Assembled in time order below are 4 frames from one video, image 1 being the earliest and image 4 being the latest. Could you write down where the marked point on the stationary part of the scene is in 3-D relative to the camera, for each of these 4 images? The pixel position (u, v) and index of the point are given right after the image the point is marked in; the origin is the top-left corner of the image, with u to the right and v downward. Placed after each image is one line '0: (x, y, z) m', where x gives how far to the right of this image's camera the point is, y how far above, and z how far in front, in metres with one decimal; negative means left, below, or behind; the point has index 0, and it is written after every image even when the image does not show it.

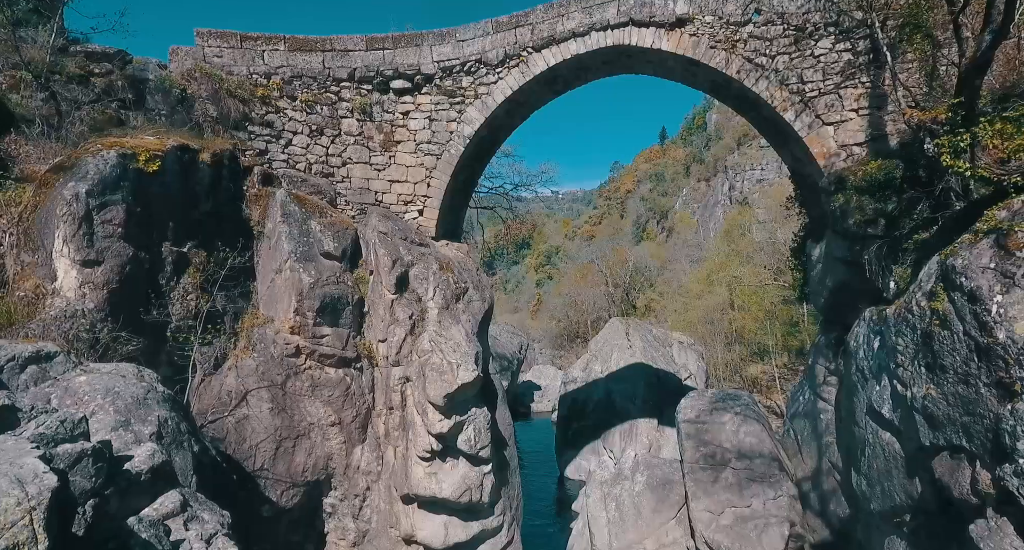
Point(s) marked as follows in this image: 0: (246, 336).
0: (-2.7, -0.6, +5.7) m
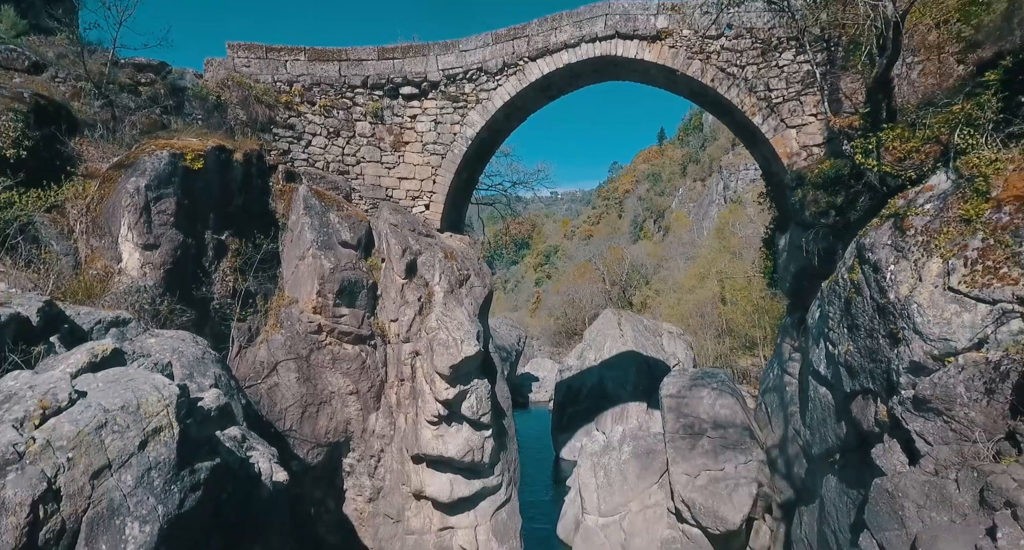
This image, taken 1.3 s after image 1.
0: (-2.8, -0.5, +6.5) m
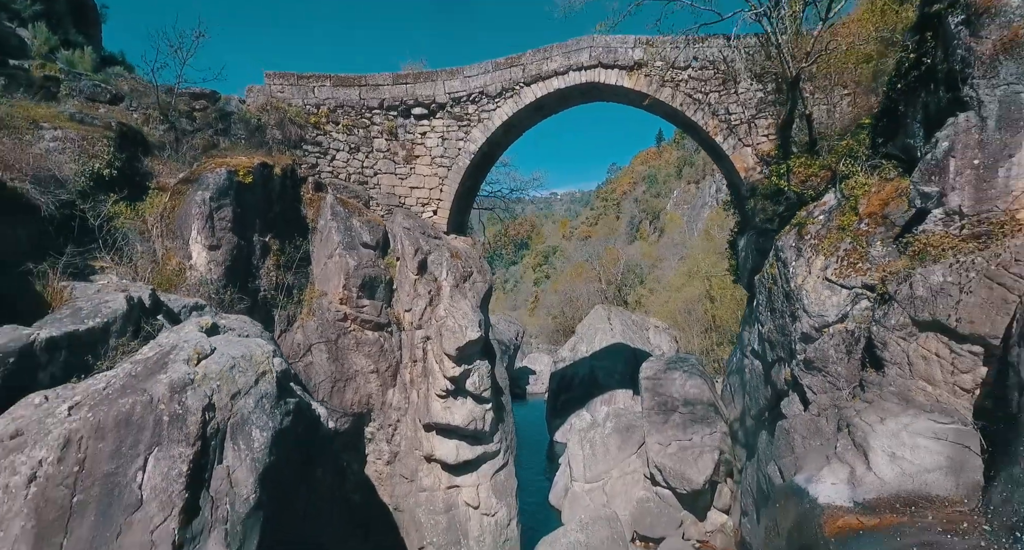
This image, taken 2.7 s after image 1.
0: (-2.8, -0.4, +7.7) m
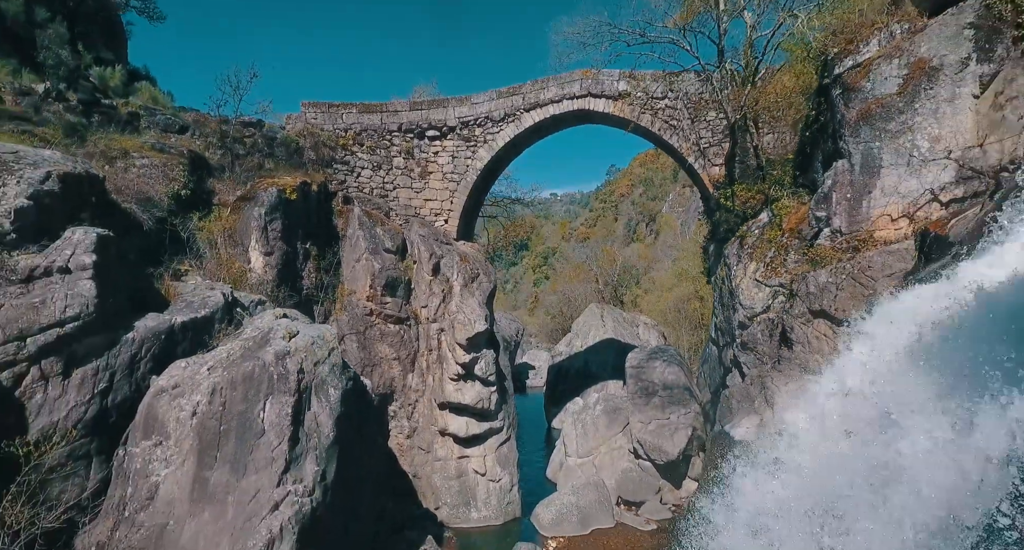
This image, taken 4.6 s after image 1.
0: (-2.8, -0.4, +9.0) m
